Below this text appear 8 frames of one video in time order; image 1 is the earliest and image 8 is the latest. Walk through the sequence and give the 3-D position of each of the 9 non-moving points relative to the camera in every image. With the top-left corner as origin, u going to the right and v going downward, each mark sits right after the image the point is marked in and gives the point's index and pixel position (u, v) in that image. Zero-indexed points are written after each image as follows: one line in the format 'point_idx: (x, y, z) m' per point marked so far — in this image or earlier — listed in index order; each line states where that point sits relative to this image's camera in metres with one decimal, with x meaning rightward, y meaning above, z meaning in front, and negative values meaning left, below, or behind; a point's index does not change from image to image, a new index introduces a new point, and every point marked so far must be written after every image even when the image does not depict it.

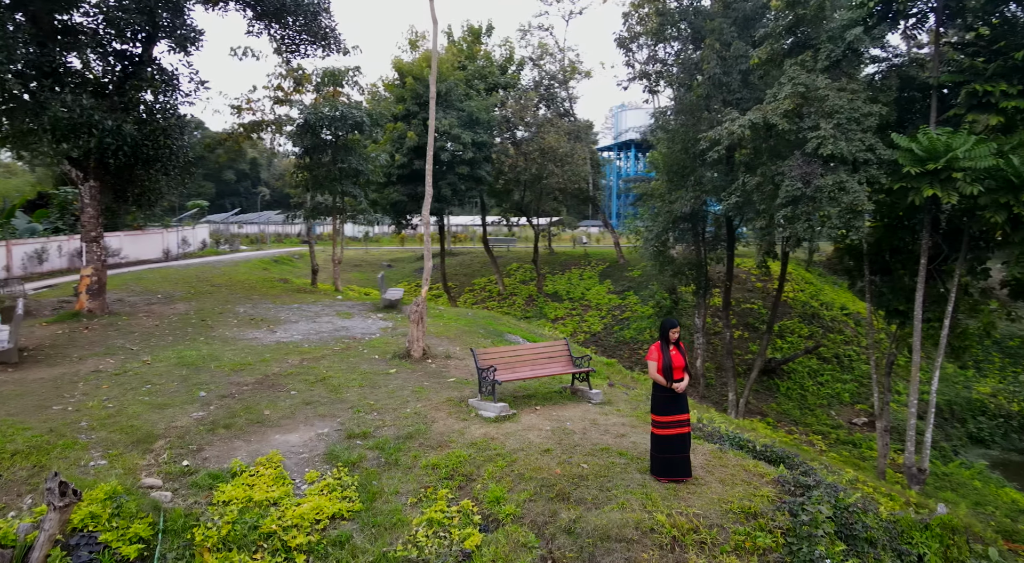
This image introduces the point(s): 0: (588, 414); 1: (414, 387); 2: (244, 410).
0: (+0.9, -1.6, +6.9) m
1: (-1.3, -1.4, +8.1) m
2: (-3.0, -1.4, +6.7) m
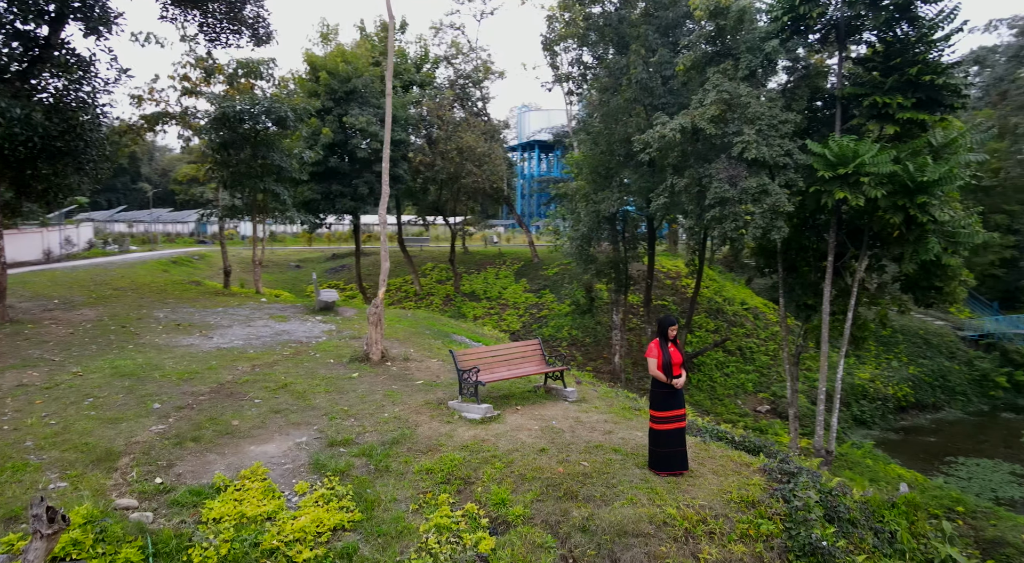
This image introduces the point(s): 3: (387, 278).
0: (+0.7, -1.6, +6.9) m
1: (-1.7, -1.4, +7.8) m
2: (-3.2, -1.5, +6.2) m
3: (-2.3, +0.1, +10.6) m
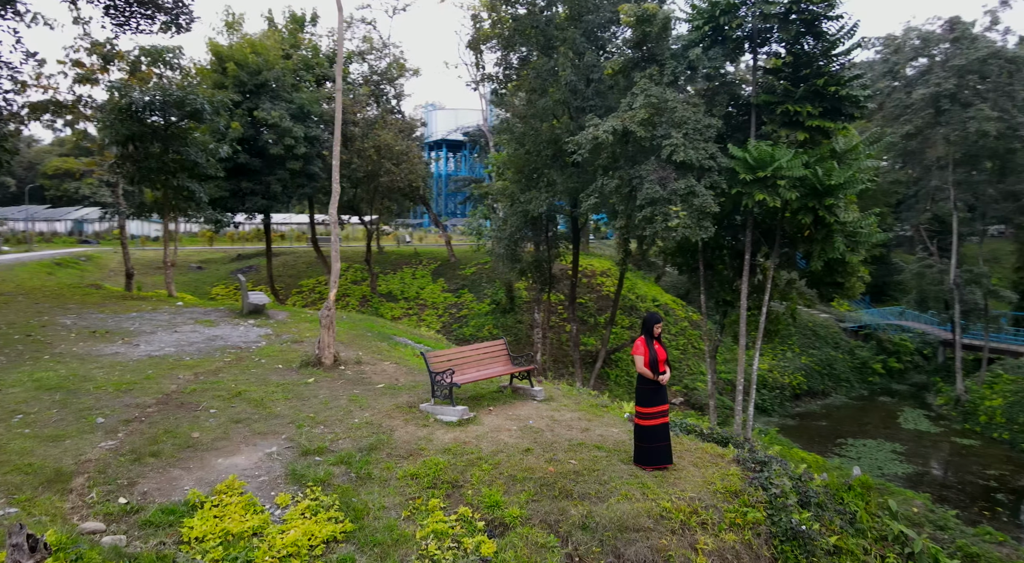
0: (+0.4, -1.5, +6.9) m
1: (-2.1, -1.5, +7.6) m
2: (-3.4, -1.5, +5.8) m
3: (-3.0, +0.1, +10.3) m
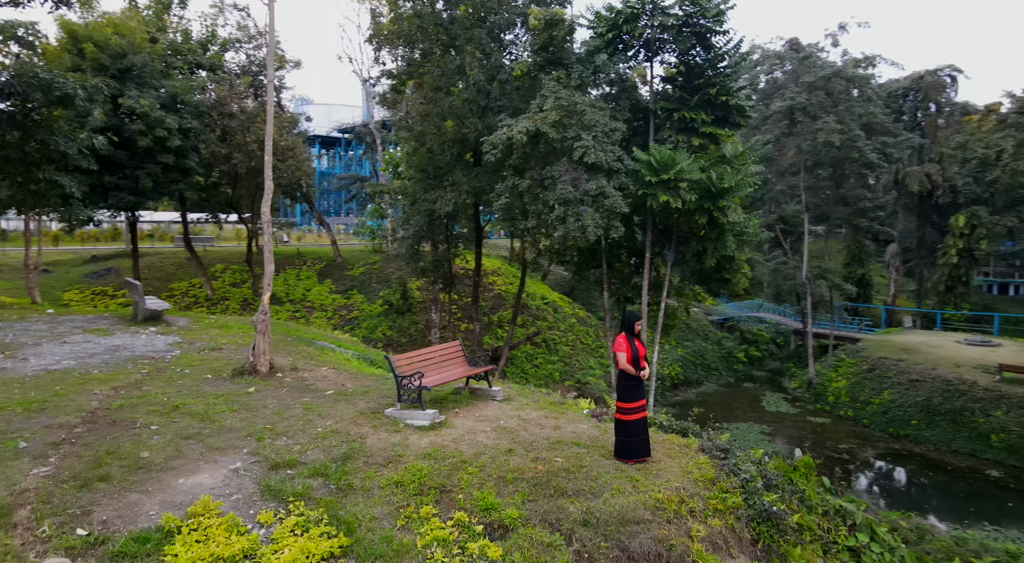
0: (0.0, -1.5, +7.0) m
1: (-2.5, -1.5, +7.2) m
2: (-3.6, -1.5, +5.2) m
3: (-3.9, 0.0, +9.7) m
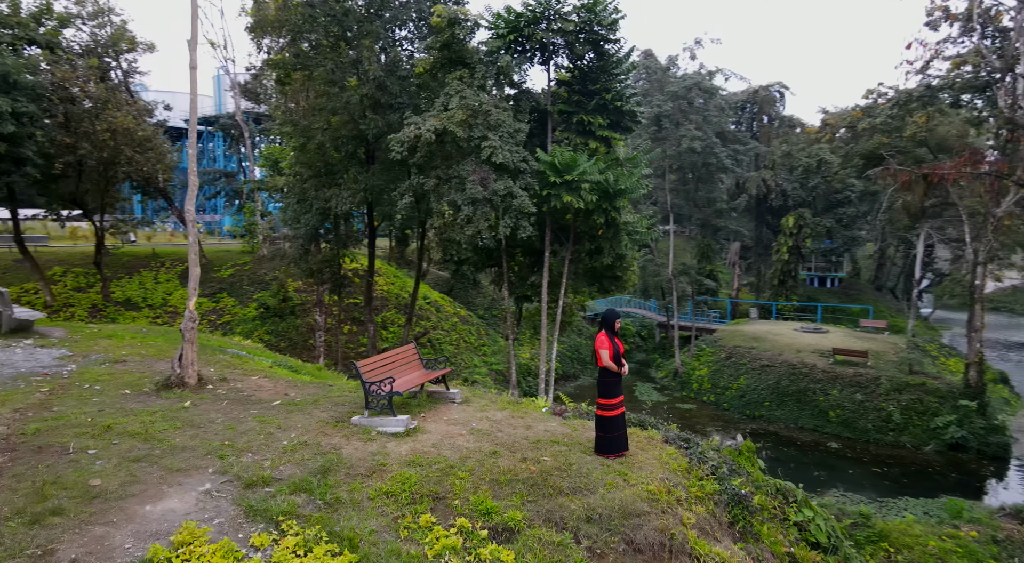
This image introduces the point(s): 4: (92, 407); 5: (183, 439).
0: (-0.4, -1.6, +6.9) m
1: (-2.9, -1.5, +6.8) m
2: (-3.6, -1.6, +4.6) m
3: (-4.8, 0.0, +9.0) m
4: (-5.4, -1.6, +7.5) m
5: (-3.3, -1.6, +5.8) m
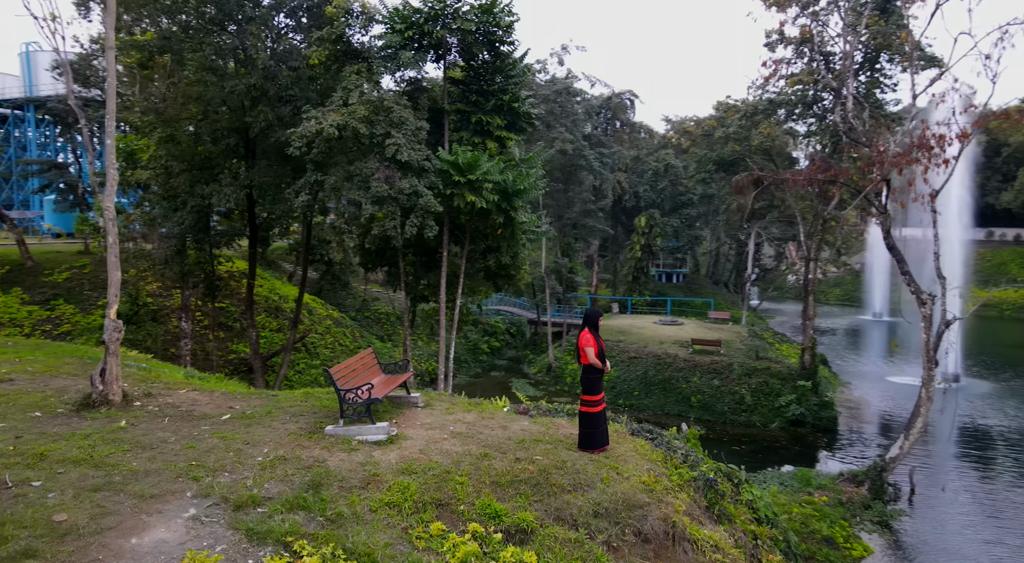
0: (-0.7, -1.6, +6.9) m
1: (-3.2, -1.6, +6.3) m
2: (-3.5, -1.7, +4.1) m
3: (-5.4, -0.1, +8.2) m
4: (-5.7, -1.7, +6.6) m
5: (-3.4, -1.6, +5.3) m
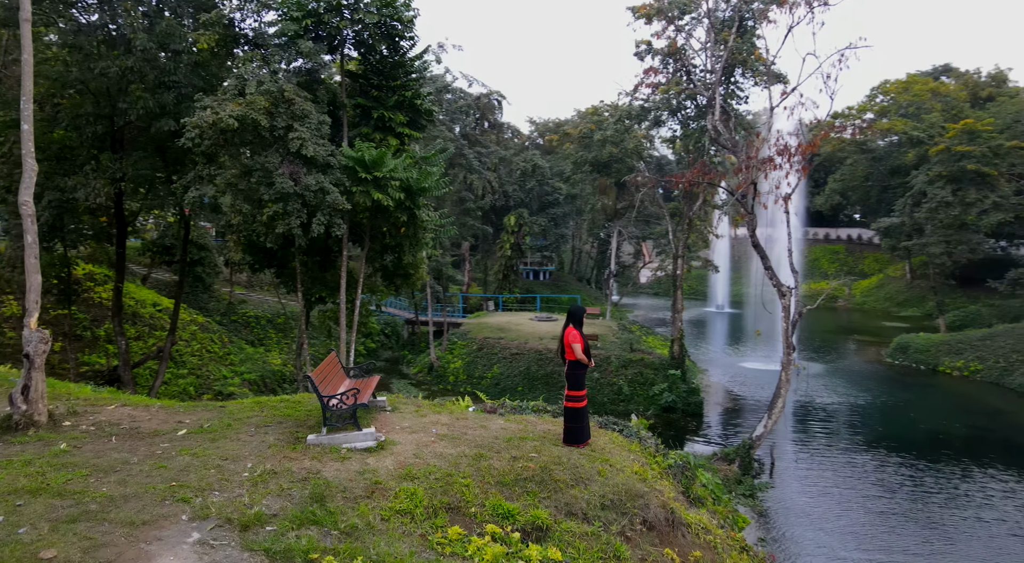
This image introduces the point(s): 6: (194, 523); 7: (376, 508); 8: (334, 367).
0: (-1.0, -1.6, +6.9) m
1: (-3.3, -1.7, +5.9) m
2: (-3.3, -1.8, +3.6) m
3: (-5.8, -0.2, +7.3) m
4: (-5.9, -1.8, +5.8) m
5: (-3.3, -1.7, +4.9) m
6: (-2.4, -1.8, +4.3) m
7: (-1.1, -1.8, +4.7) m
8: (-2.1, -1.1, +7.1) m
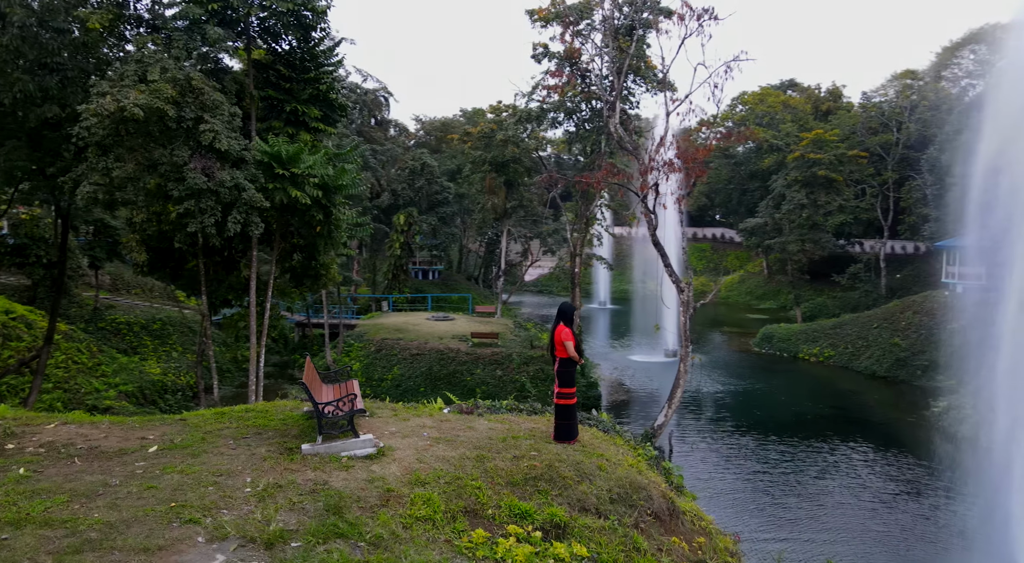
0: (-1.2, -1.7, +6.9) m
1: (-3.3, -1.8, +5.5) m
2: (-2.9, -1.9, +3.3) m
3: (-6.0, -0.3, +6.6) m
4: (-5.8, -1.9, +5.1) m
5: (-3.2, -1.8, +4.6) m
6: (-2.2, -1.8, +4.1) m
7: (-0.9, -1.9, +4.7) m
8: (-2.3, -1.1, +6.9) m
